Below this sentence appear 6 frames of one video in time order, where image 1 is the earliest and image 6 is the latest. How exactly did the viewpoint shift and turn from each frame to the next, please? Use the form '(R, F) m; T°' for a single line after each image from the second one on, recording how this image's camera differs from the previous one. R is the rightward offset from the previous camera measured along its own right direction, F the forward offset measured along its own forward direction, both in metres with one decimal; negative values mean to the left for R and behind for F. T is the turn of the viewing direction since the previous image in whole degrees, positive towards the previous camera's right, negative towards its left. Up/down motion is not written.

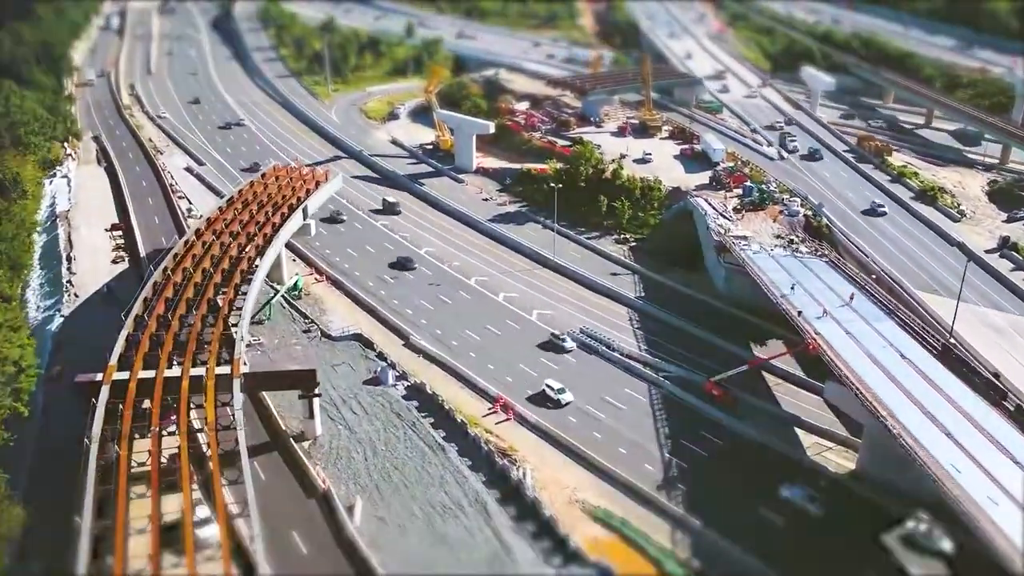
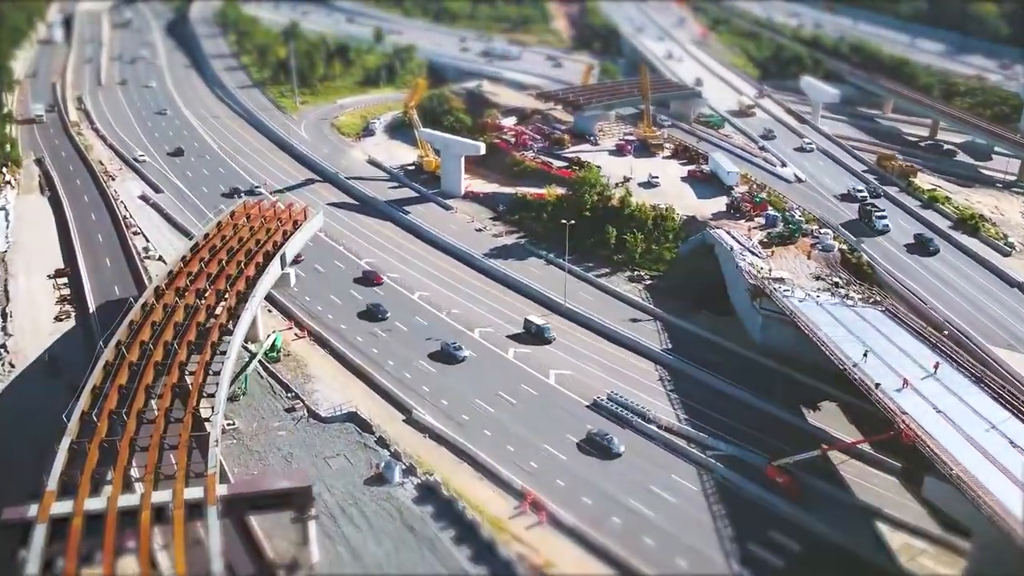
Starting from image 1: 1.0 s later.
(-2.9, +7.8) m; +2°
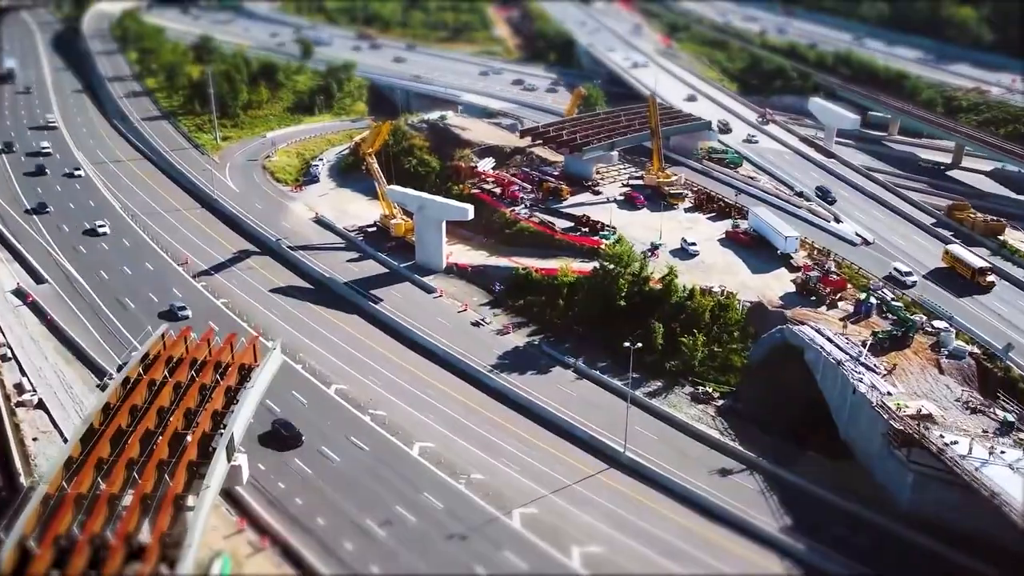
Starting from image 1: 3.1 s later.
(-5.6, +17.4) m; +5°
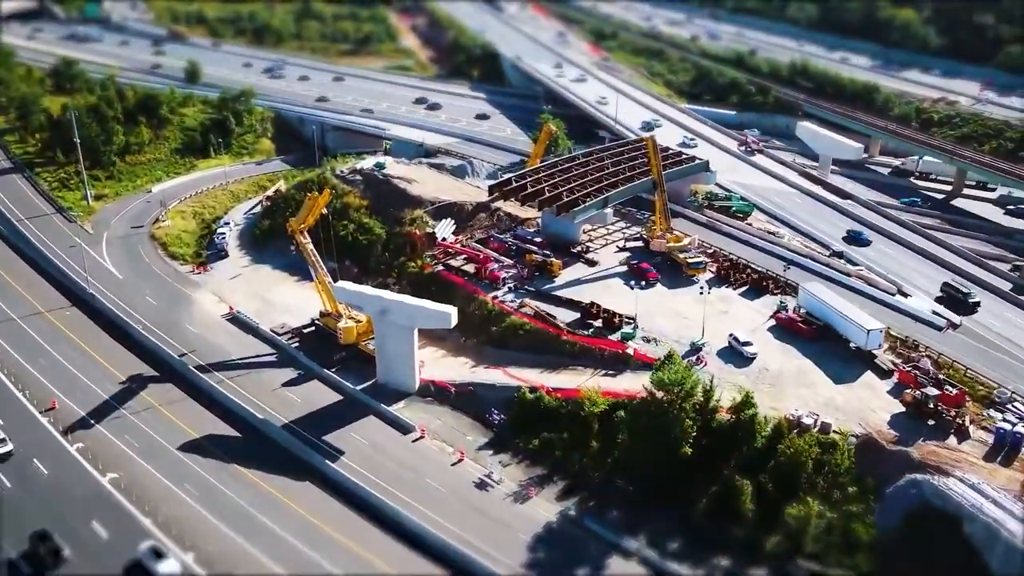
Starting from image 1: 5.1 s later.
(-5.3, +16.2) m; +7°
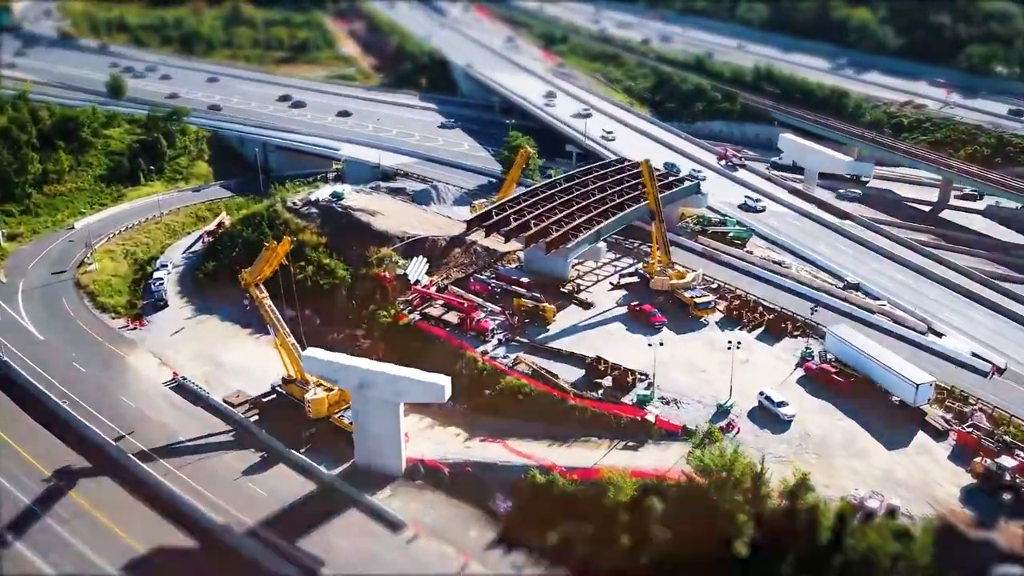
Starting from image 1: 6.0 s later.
(-2.8, +6.8) m; +4°
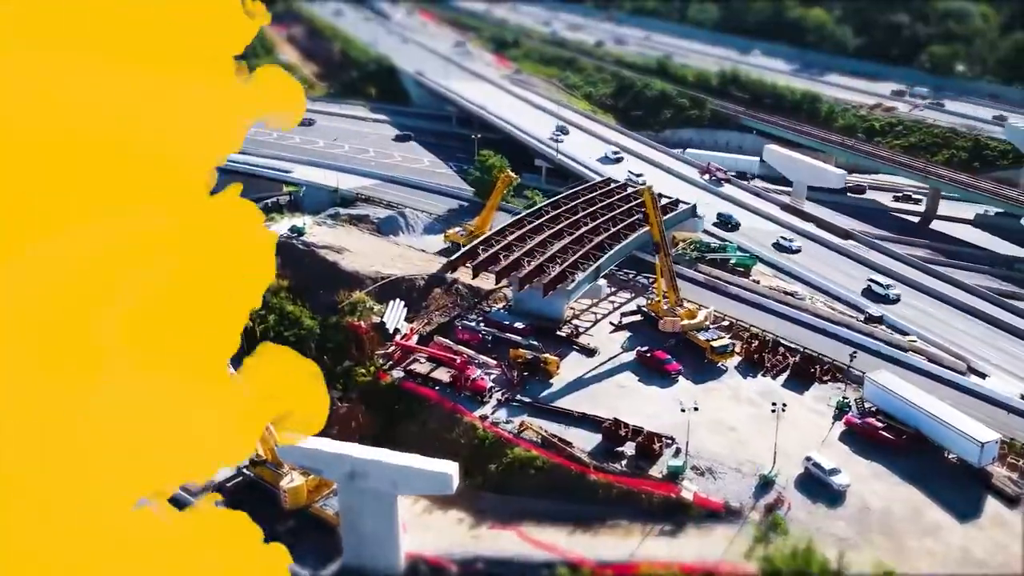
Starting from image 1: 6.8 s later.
(-2.7, +6.0) m; +4°
